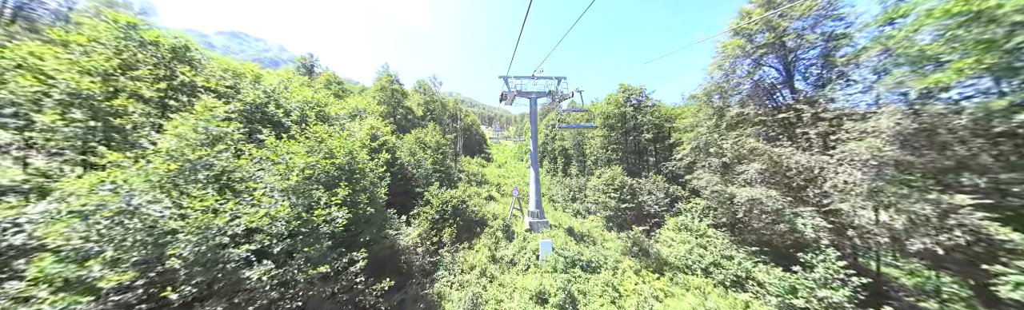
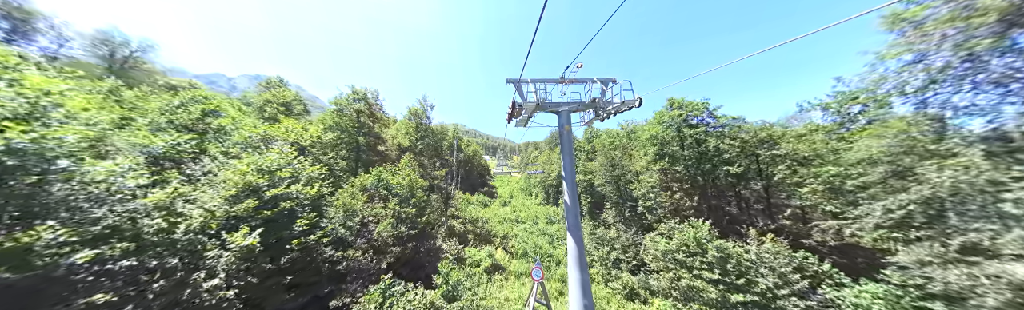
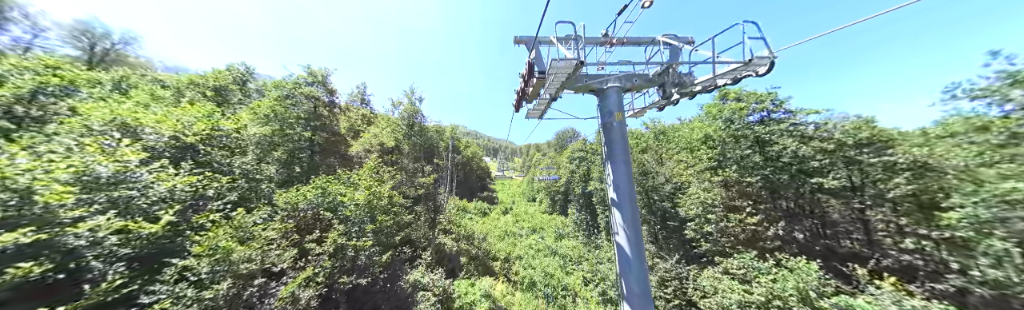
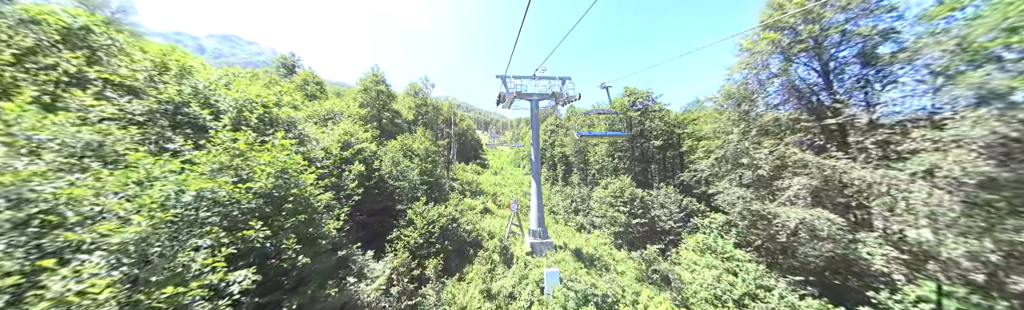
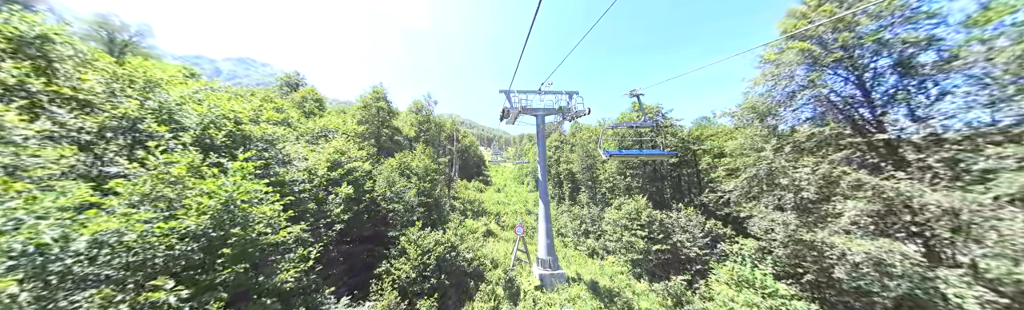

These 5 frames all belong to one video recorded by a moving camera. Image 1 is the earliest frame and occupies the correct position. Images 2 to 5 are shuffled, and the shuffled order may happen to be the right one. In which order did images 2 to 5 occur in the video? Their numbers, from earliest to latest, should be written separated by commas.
4, 5, 2, 3
